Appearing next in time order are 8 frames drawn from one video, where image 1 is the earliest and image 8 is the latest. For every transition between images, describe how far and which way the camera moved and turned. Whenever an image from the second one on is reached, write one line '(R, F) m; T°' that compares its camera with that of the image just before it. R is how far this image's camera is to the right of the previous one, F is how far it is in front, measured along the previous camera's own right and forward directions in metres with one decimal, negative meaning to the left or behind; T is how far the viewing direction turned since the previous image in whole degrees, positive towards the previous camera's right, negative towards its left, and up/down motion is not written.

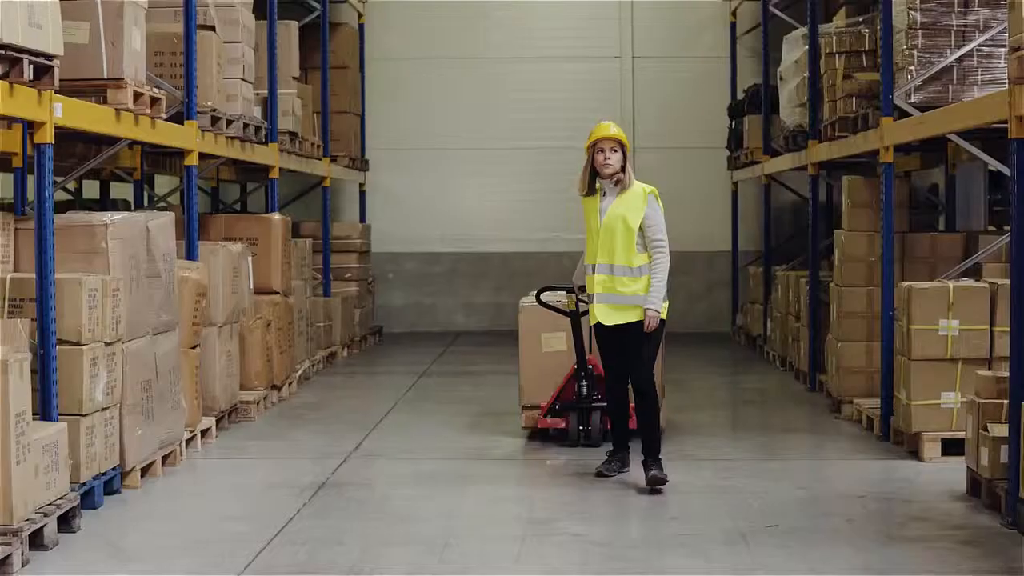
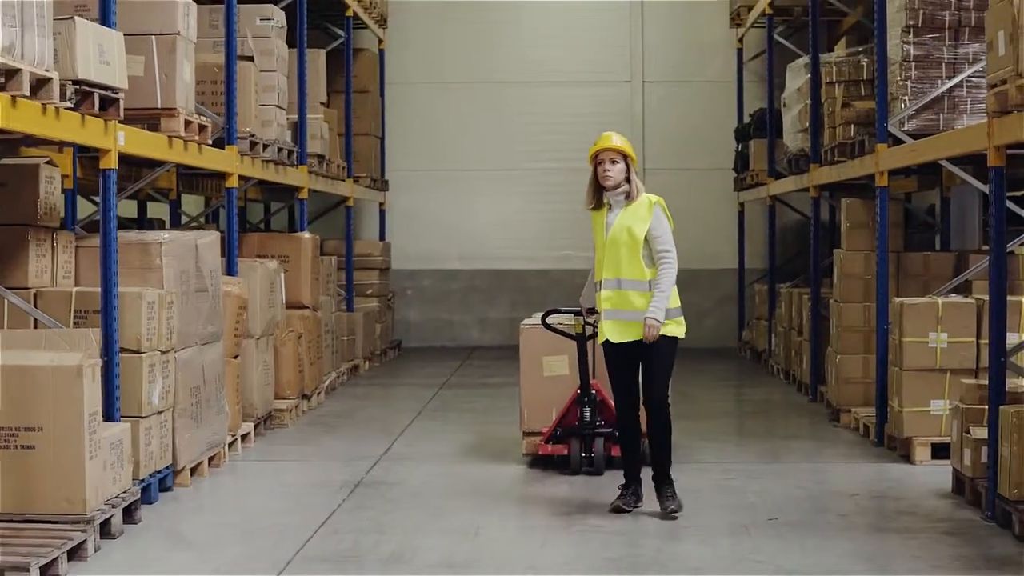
(0.0, -0.5) m; 0°
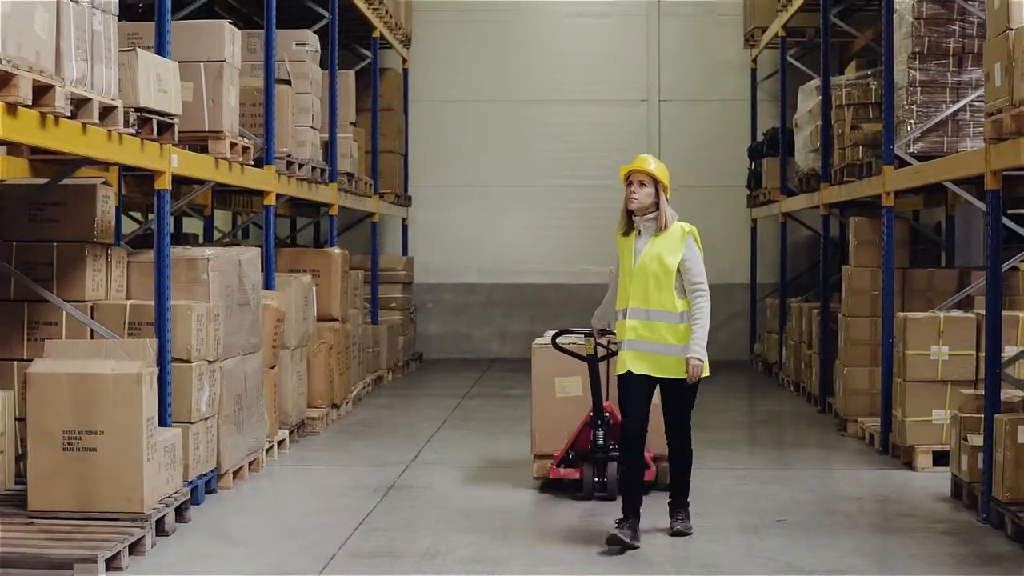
(0.0, -0.4) m; 0°
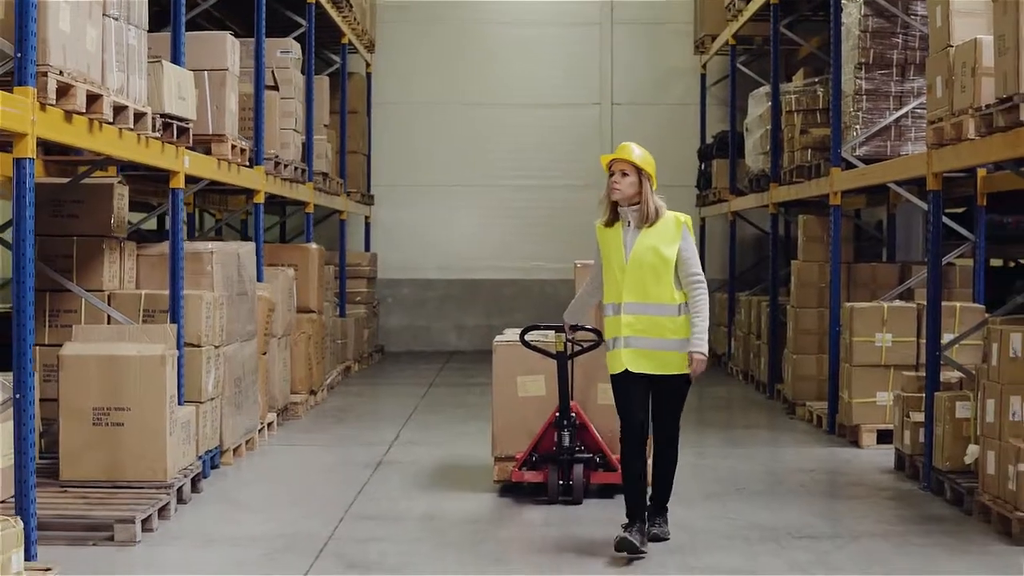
(-0.2, -0.6) m; +2°
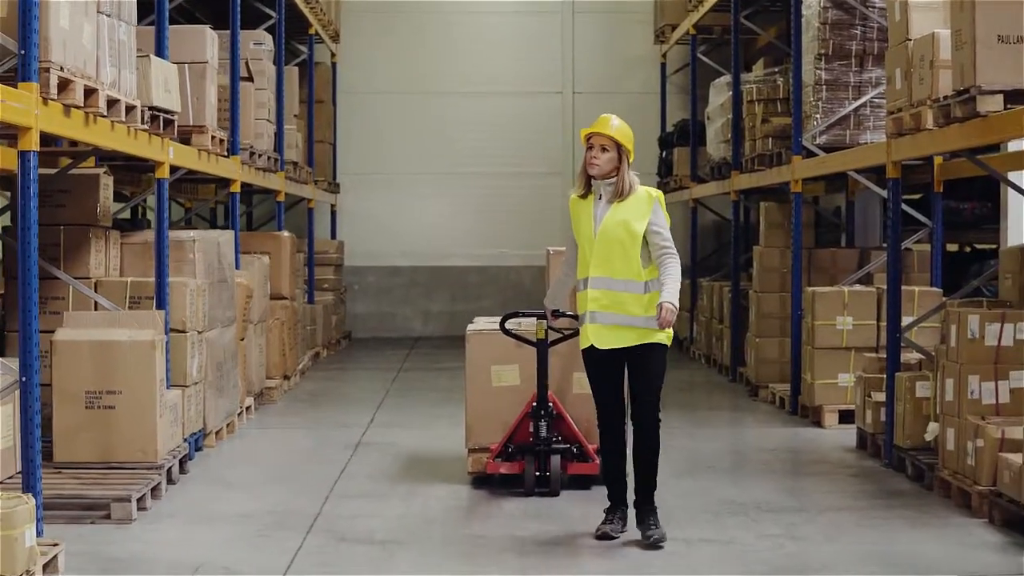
(-0.1, -0.2) m; +1°
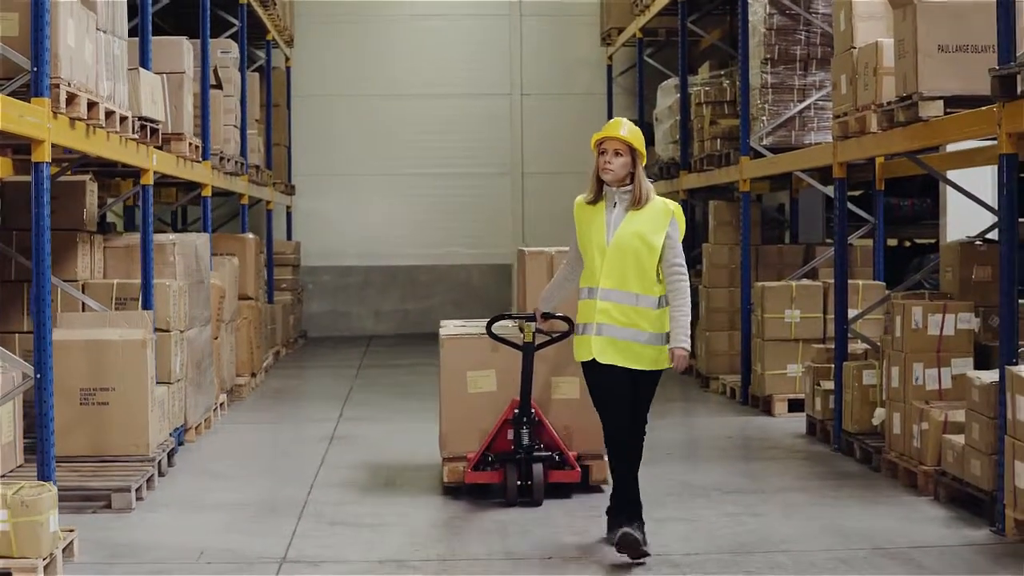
(-0.1, -0.4) m; +2°
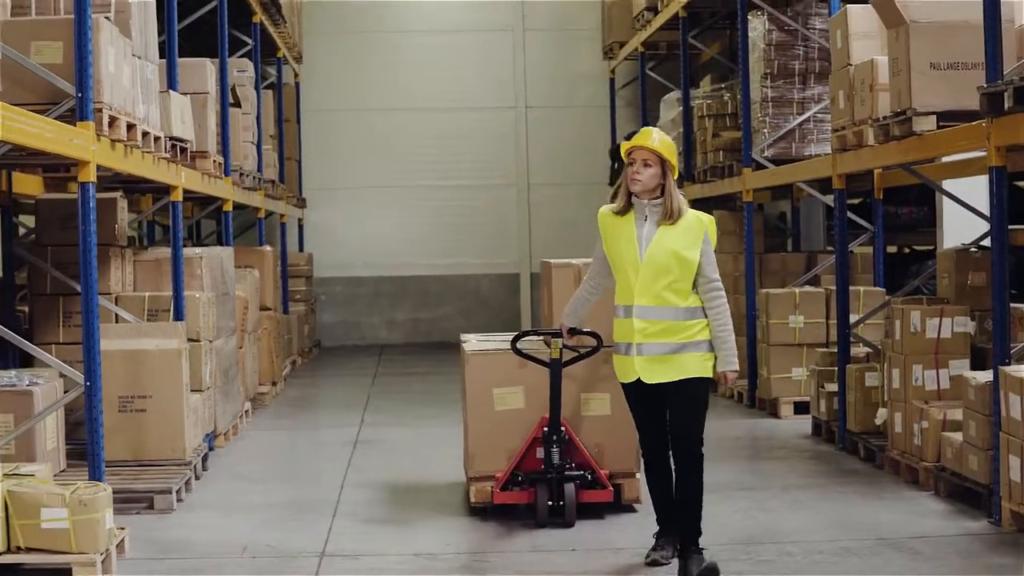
(-0.1, -0.3) m; 0°
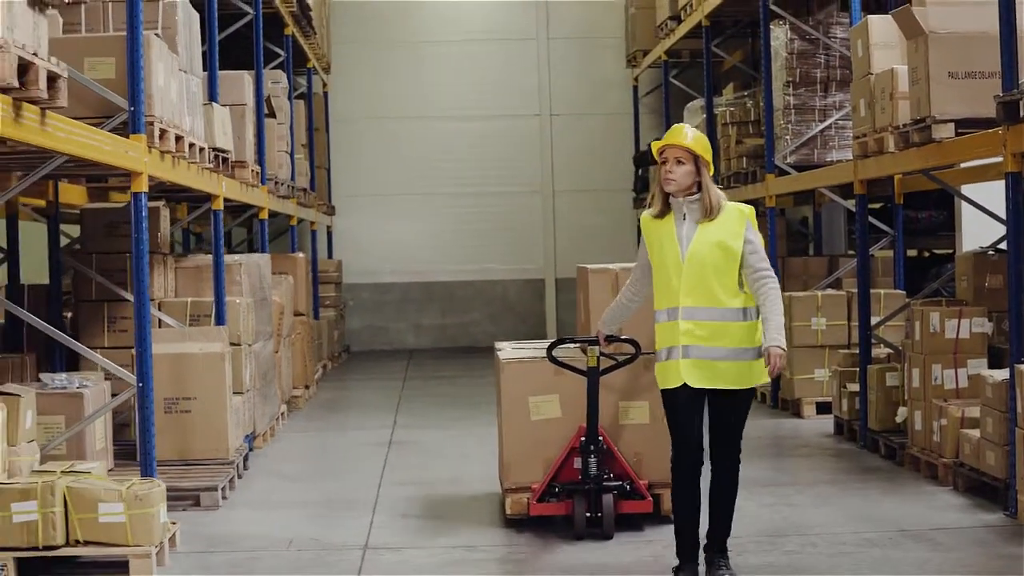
(0.0, -0.2) m; -1°
